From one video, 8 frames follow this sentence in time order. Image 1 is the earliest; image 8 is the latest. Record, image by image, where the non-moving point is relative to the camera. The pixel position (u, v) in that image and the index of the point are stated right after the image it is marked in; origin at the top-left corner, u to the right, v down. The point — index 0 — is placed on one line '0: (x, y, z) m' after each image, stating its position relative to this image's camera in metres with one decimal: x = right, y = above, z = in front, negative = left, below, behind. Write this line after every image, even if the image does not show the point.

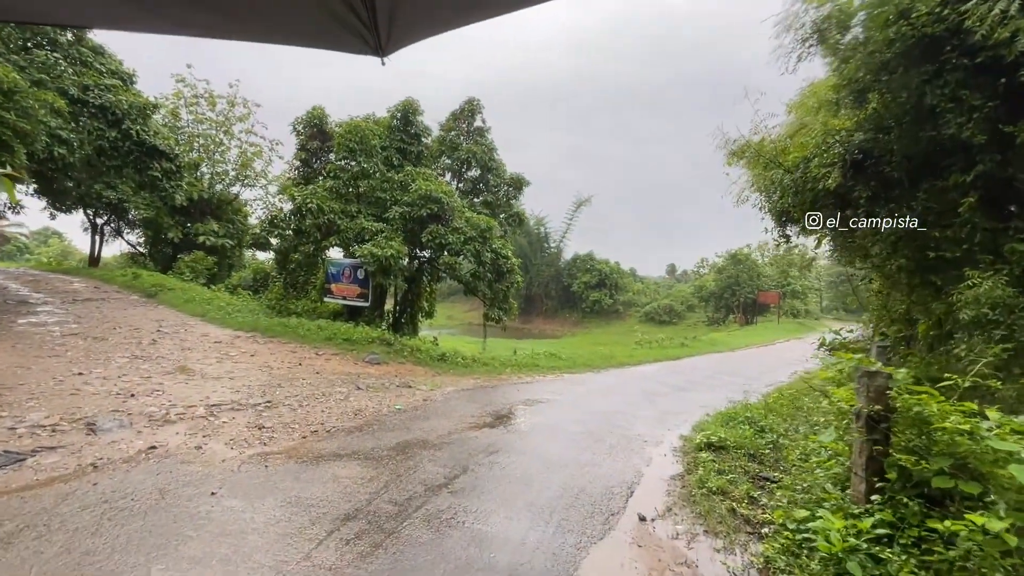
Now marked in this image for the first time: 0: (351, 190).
0: (-3.7, +2.3, +11.2) m
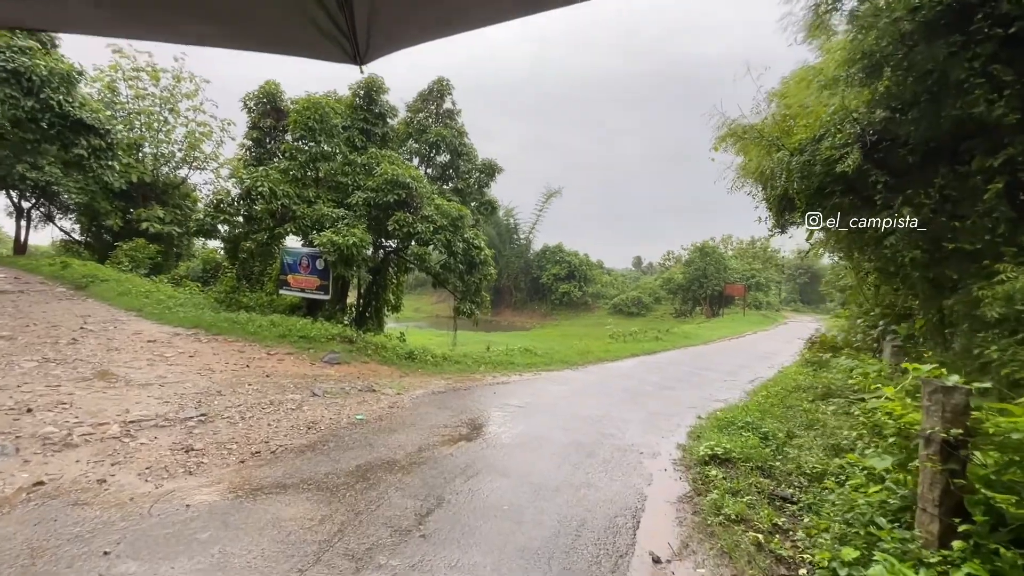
0: (-4.3, +2.4, +10.2) m
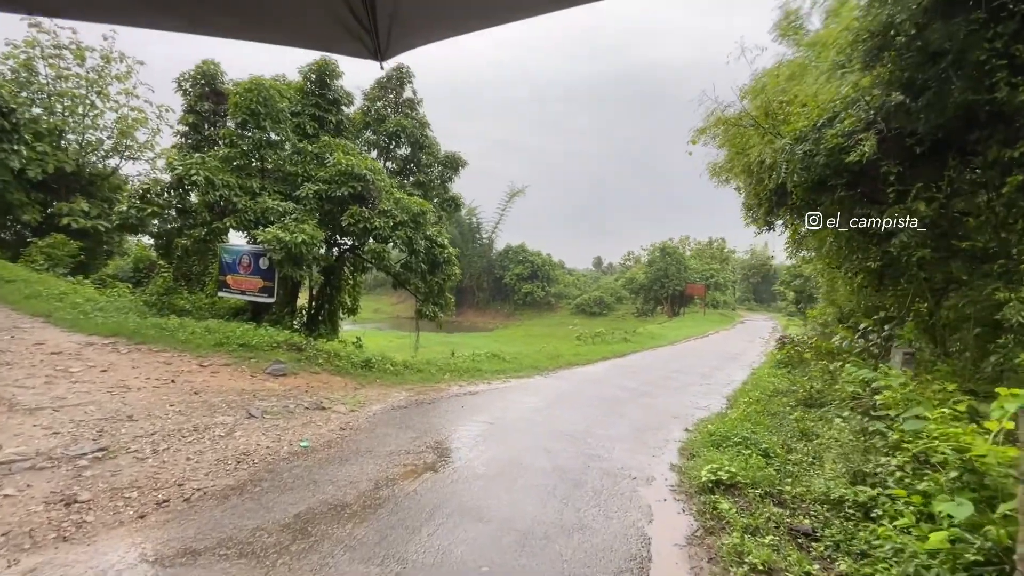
0: (-5.0, +2.4, +9.2) m
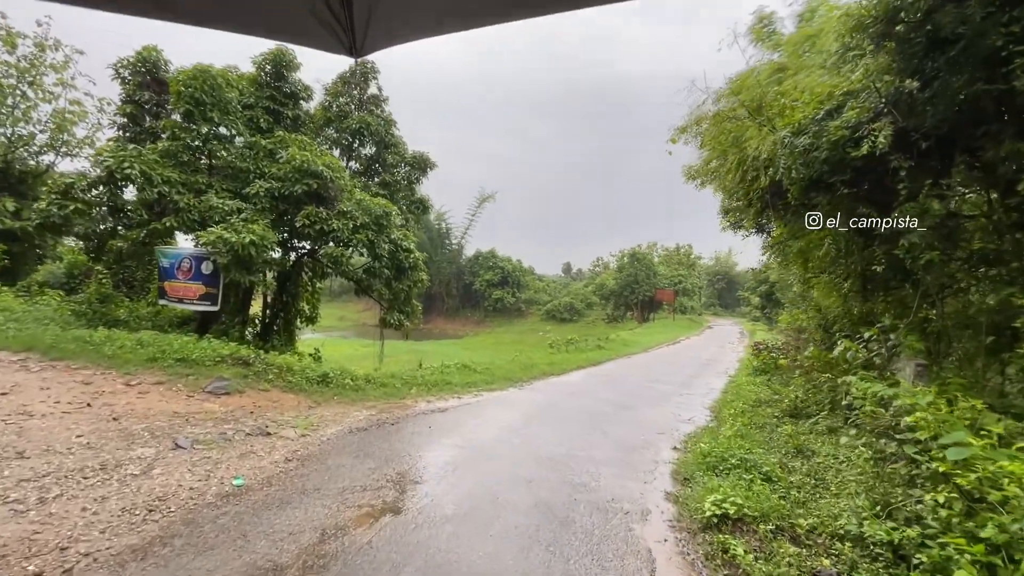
0: (-5.5, +2.3, +8.4) m
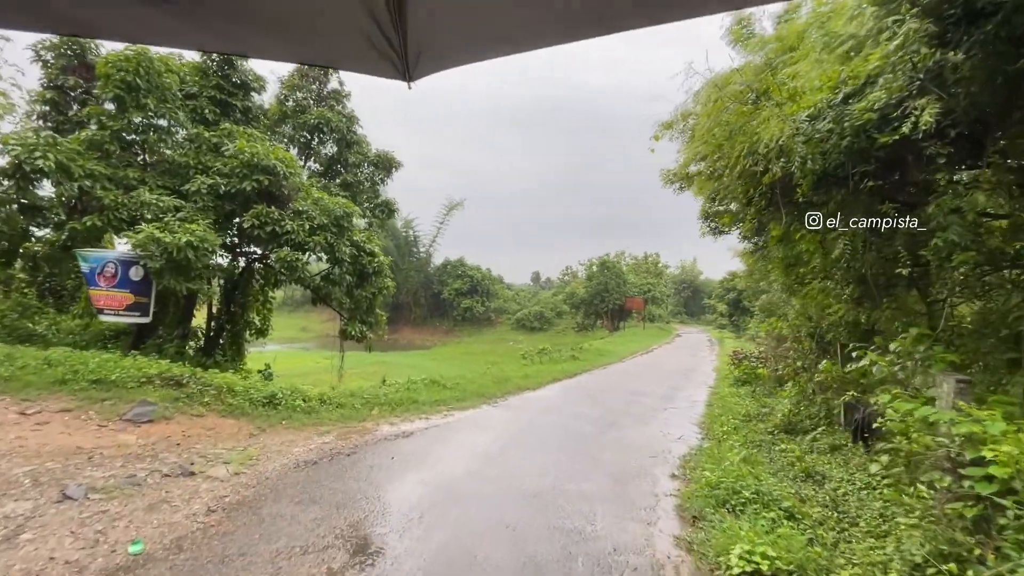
0: (-5.9, +2.1, +7.5) m
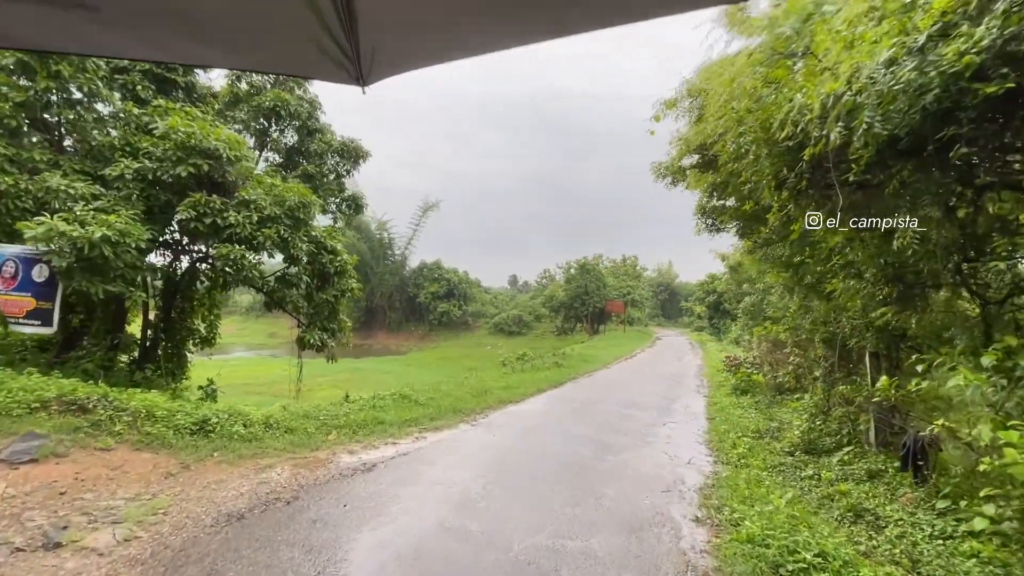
0: (-6.2, +2.1, +6.3) m
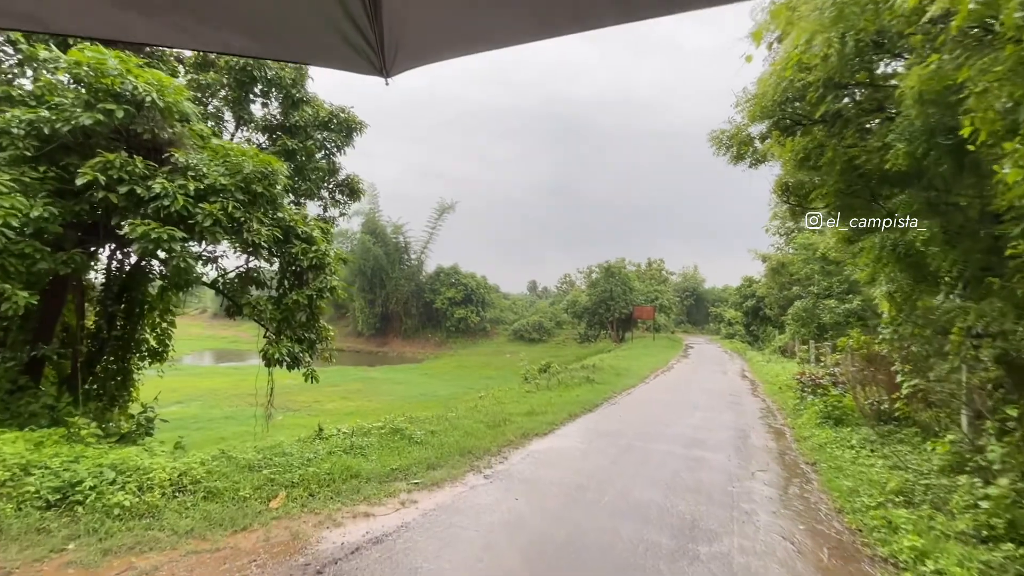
0: (-5.9, +2.1, +4.8) m
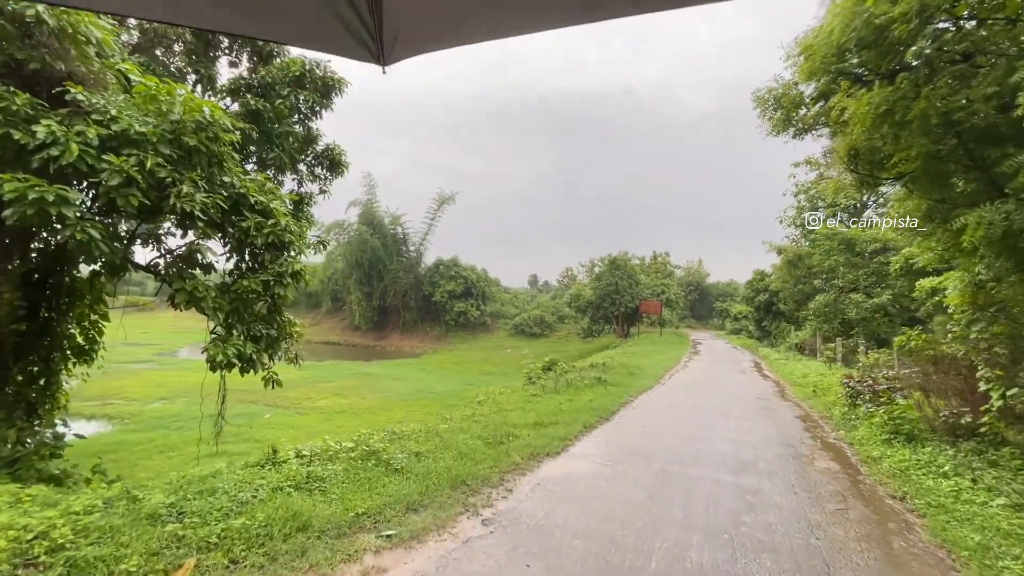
0: (-5.8, +2.3, +3.6) m
